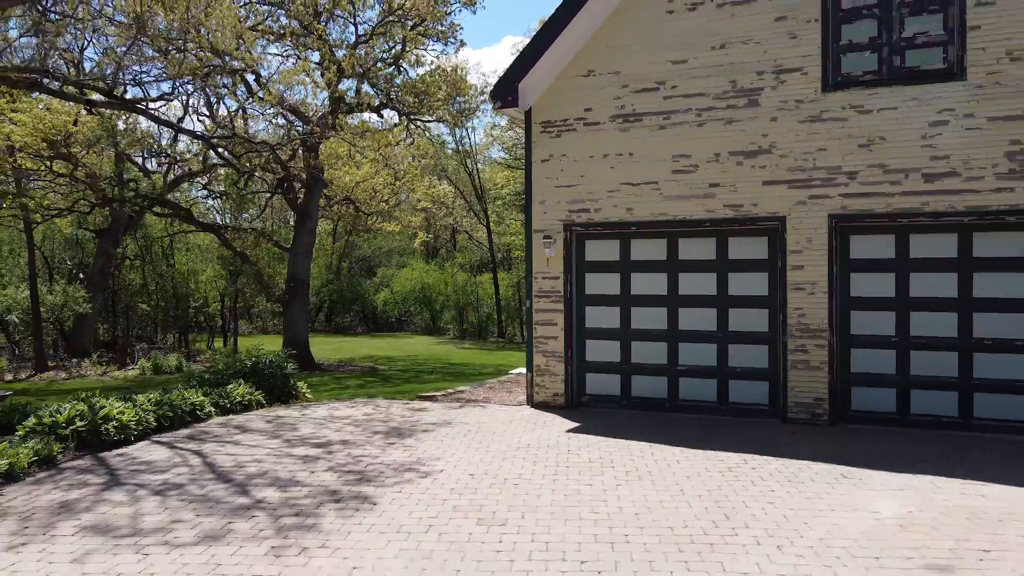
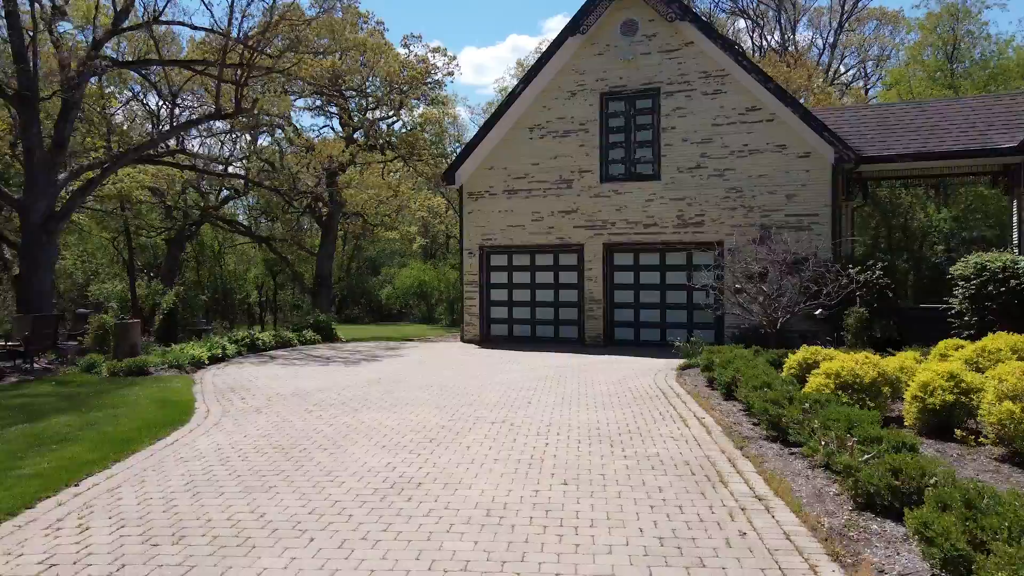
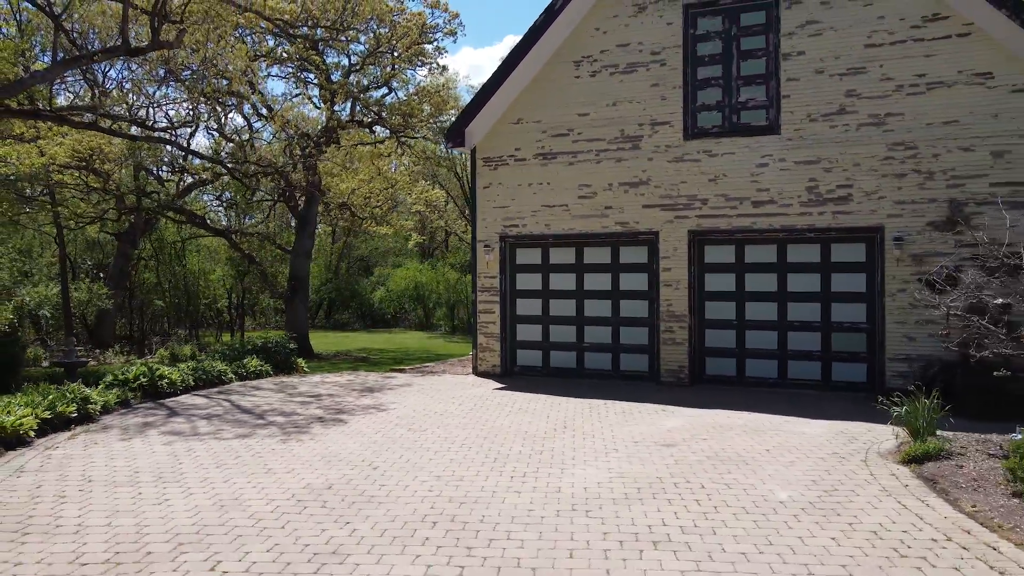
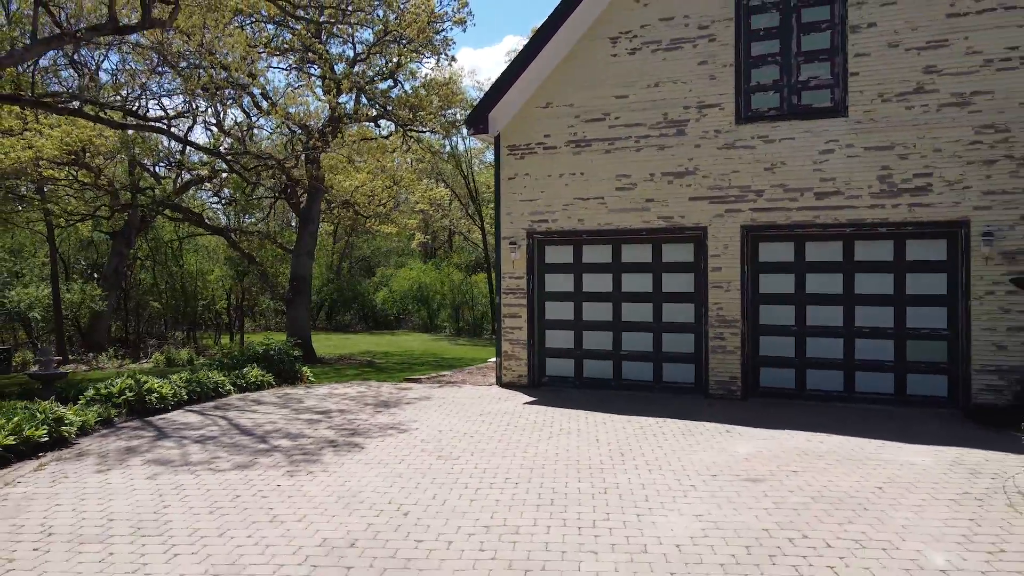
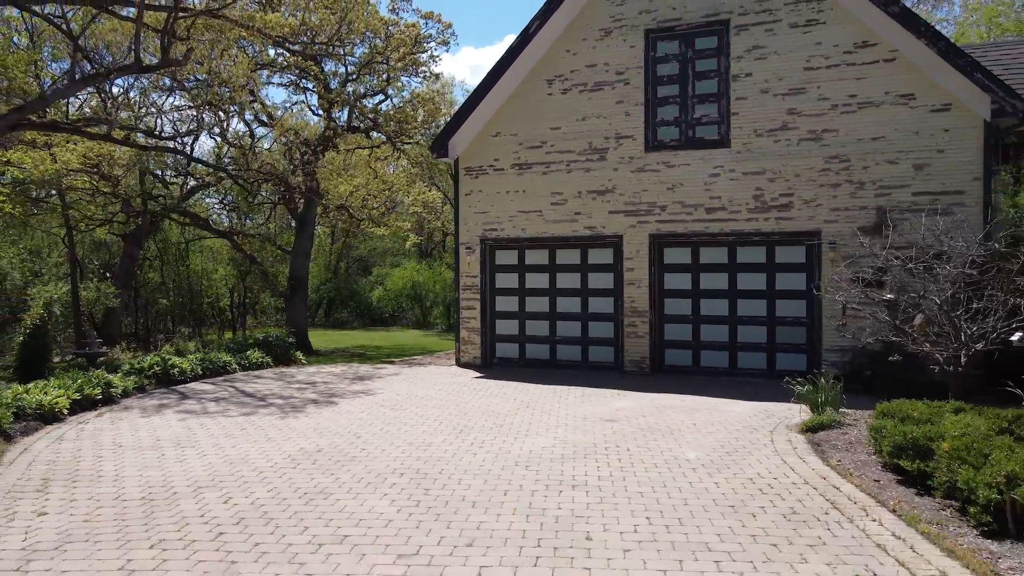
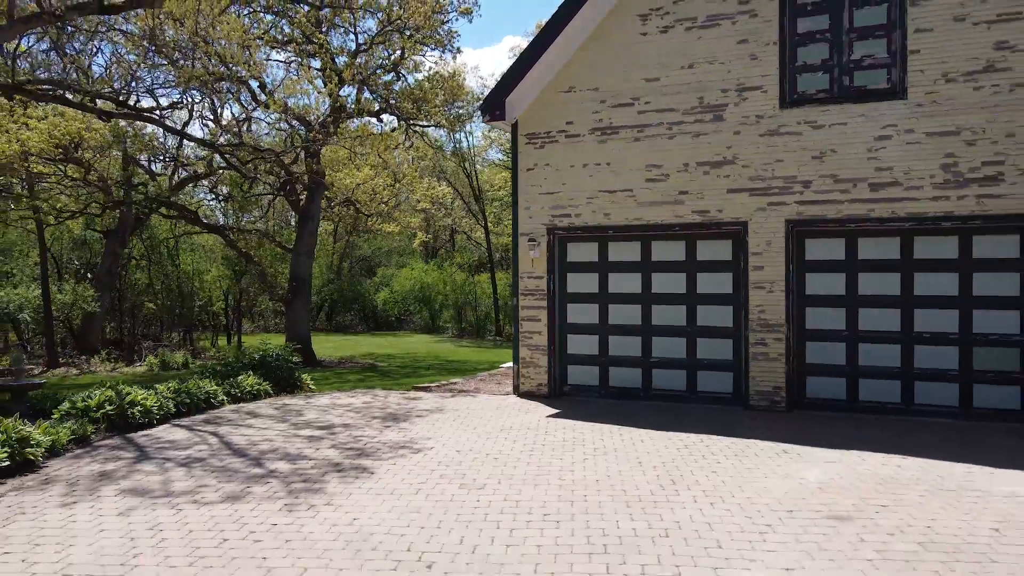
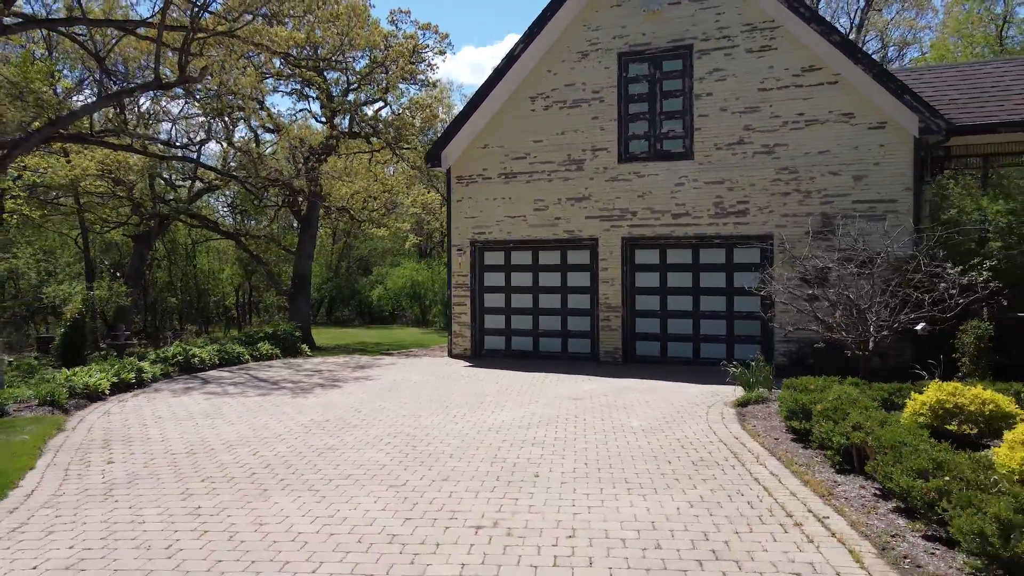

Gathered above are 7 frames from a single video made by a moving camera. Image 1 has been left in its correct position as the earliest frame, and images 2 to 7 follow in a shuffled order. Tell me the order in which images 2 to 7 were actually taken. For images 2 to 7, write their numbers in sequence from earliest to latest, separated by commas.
6, 4, 3, 5, 7, 2
